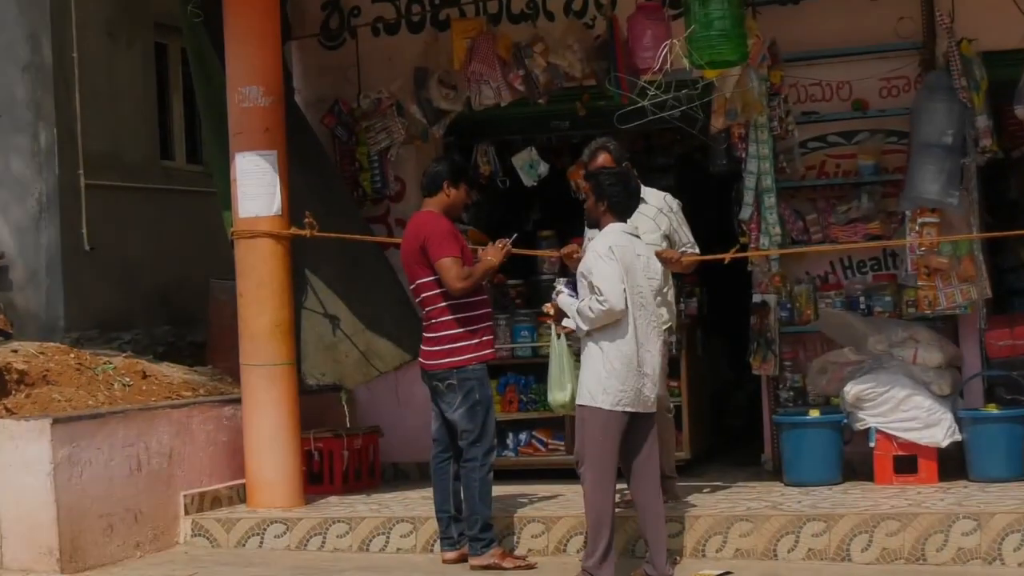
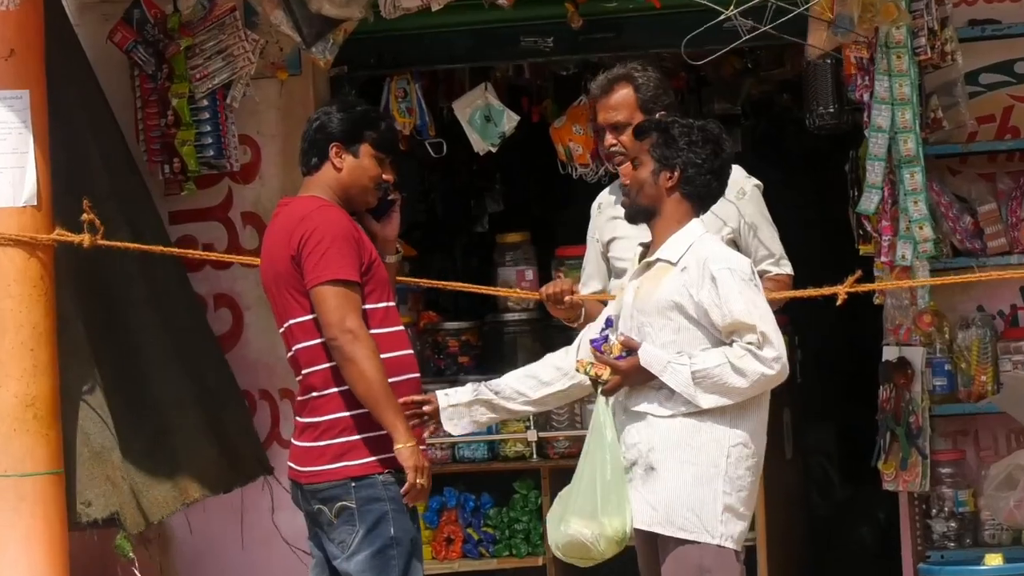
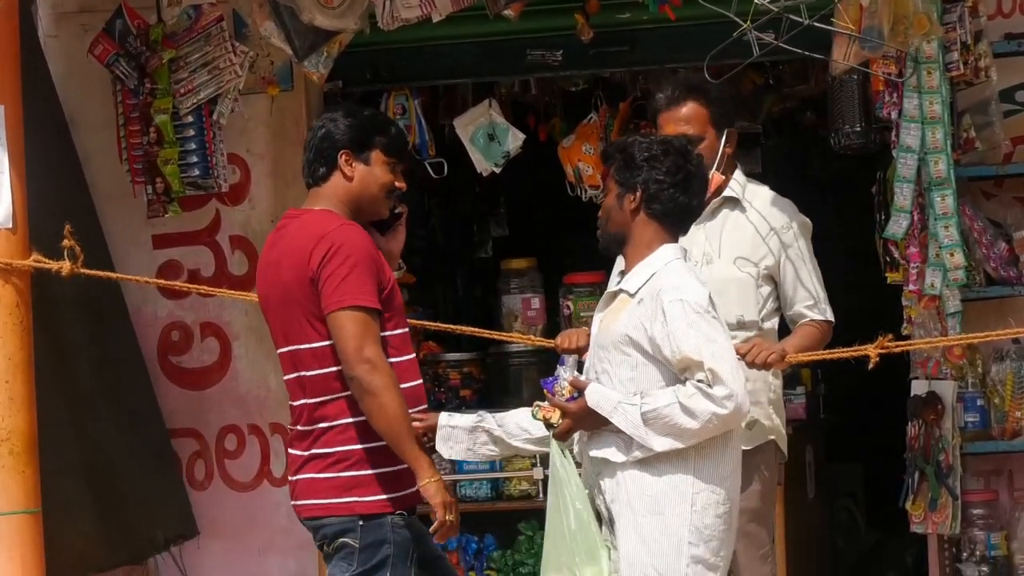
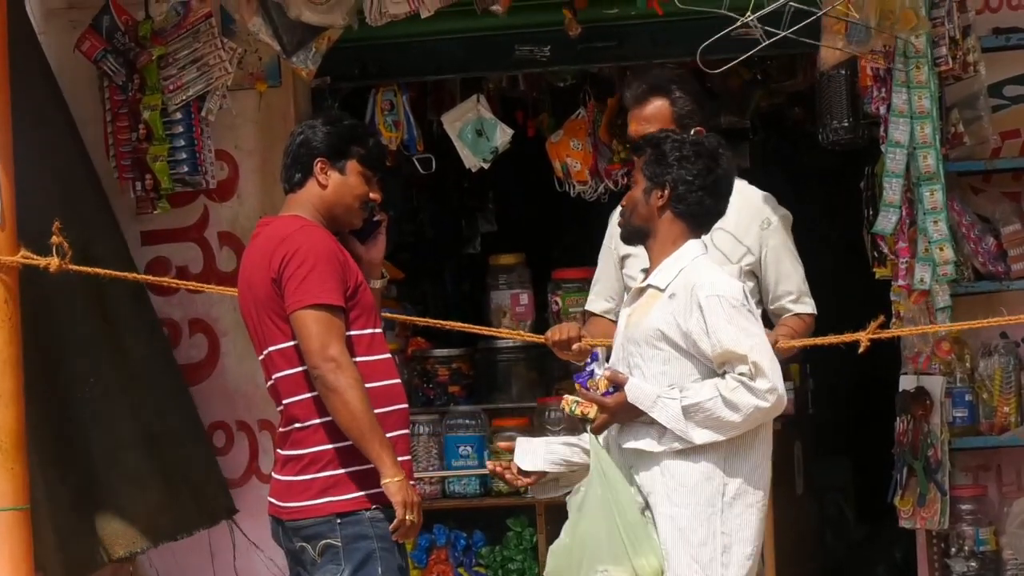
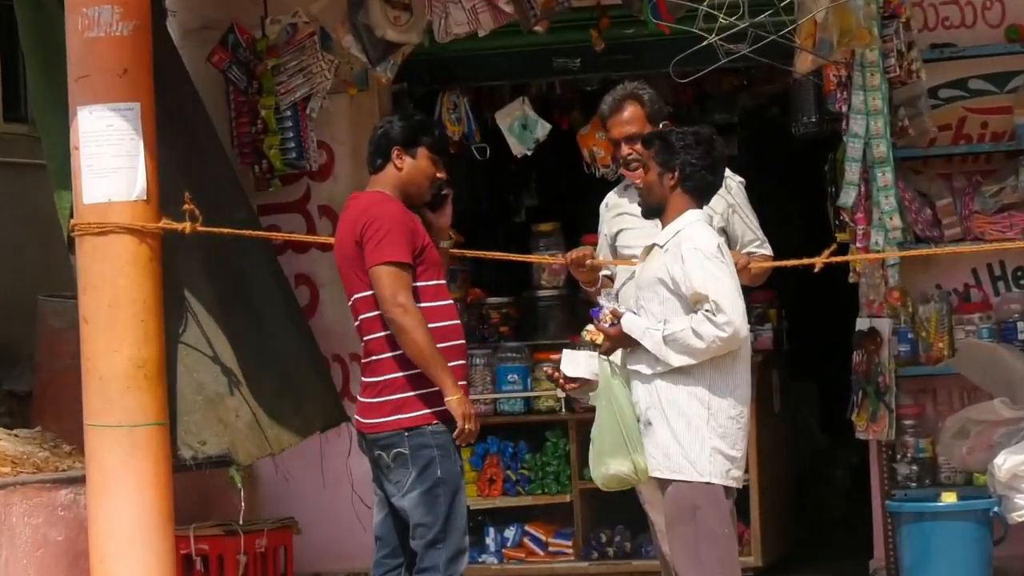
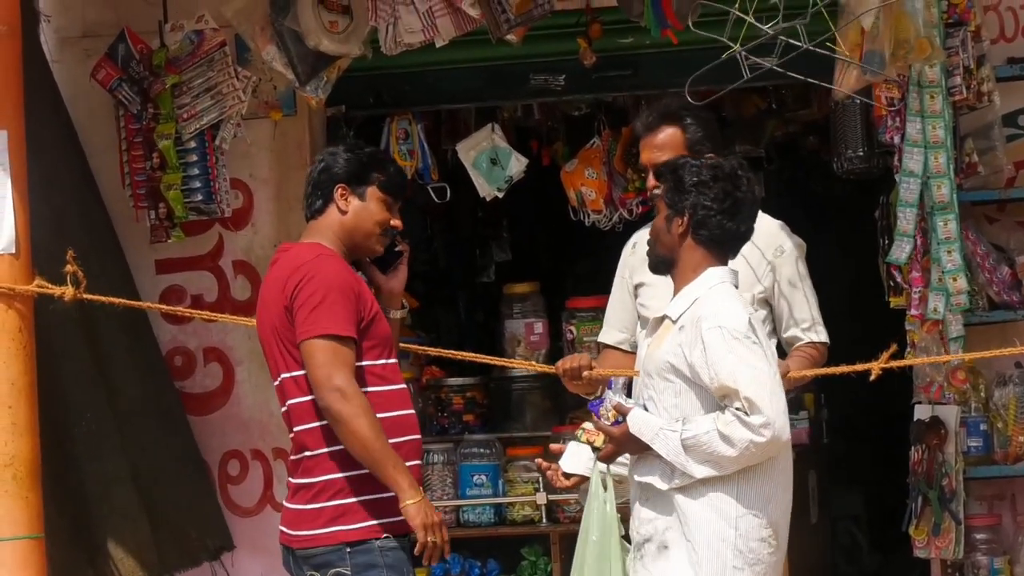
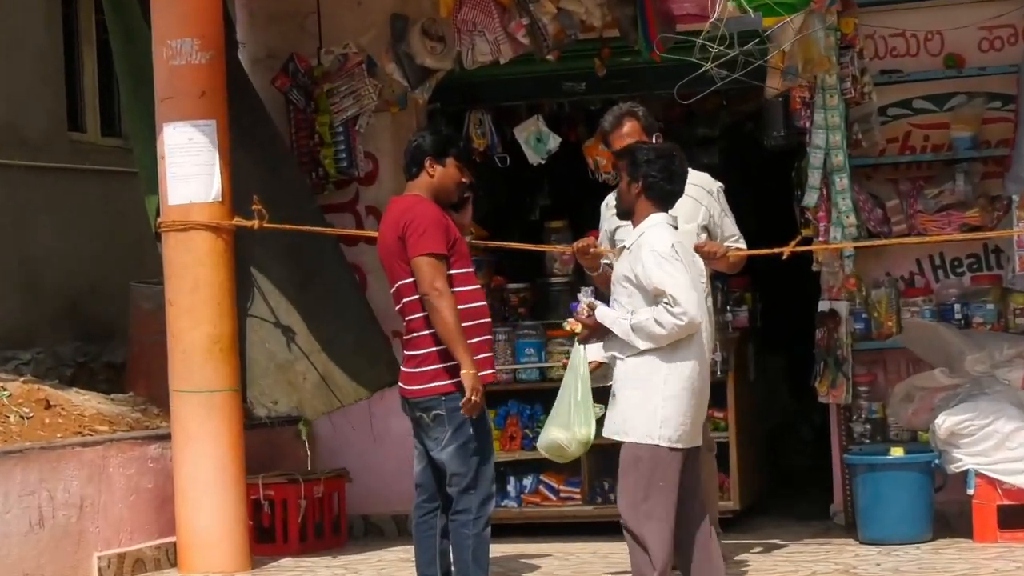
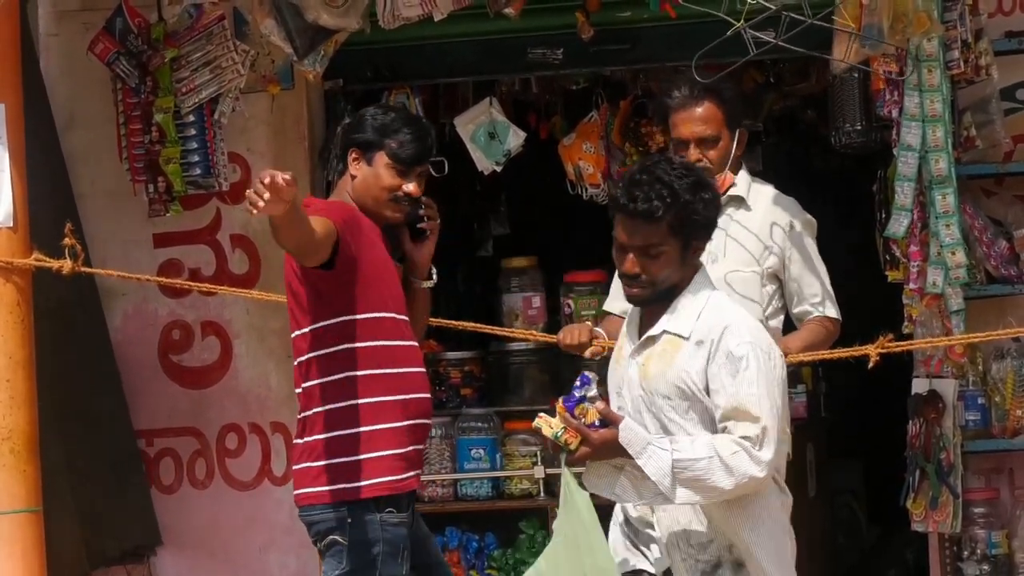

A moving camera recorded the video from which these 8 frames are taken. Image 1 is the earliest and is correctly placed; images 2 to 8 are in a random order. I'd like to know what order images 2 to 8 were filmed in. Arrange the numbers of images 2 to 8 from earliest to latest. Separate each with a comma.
7, 5, 2, 4, 6, 3, 8
